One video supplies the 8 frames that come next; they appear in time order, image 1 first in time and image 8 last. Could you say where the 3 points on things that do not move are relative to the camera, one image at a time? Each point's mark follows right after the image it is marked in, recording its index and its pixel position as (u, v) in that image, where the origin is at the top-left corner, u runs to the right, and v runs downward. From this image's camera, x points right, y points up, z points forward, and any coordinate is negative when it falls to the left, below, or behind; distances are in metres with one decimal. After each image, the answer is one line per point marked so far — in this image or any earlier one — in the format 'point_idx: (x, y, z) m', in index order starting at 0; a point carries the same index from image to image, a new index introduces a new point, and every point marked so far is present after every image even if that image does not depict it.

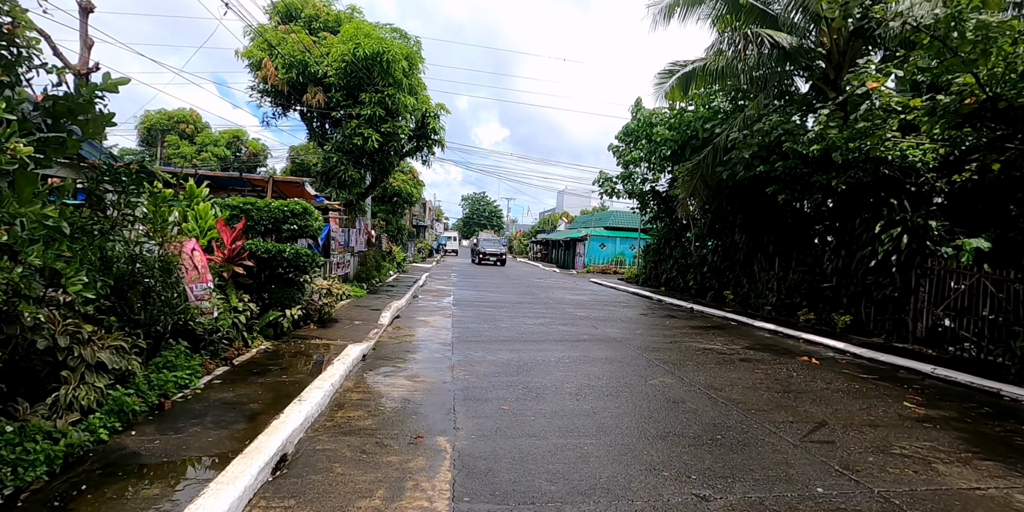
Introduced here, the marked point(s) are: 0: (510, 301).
0: (-0.1, -1.2, +14.3) m
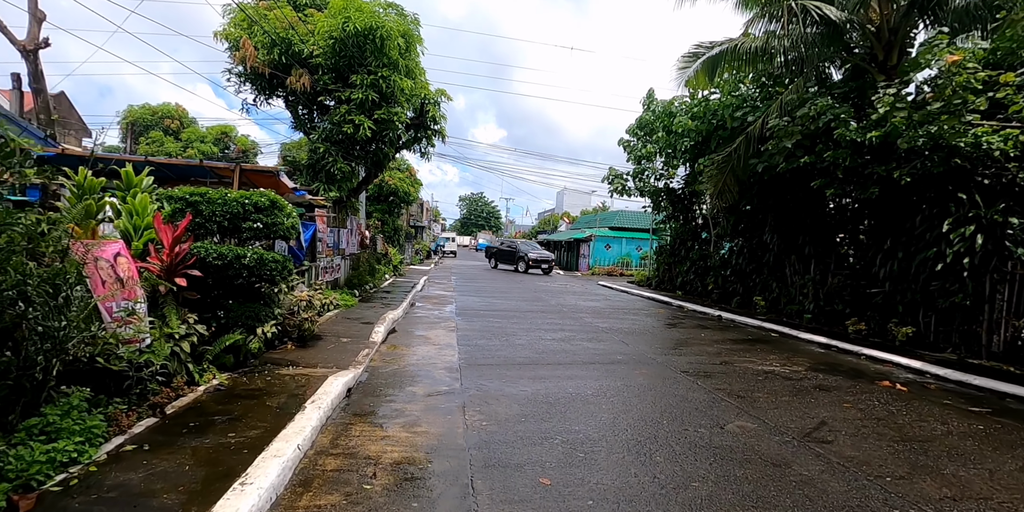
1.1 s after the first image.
0: (+0.2, -1.3, +12.7) m
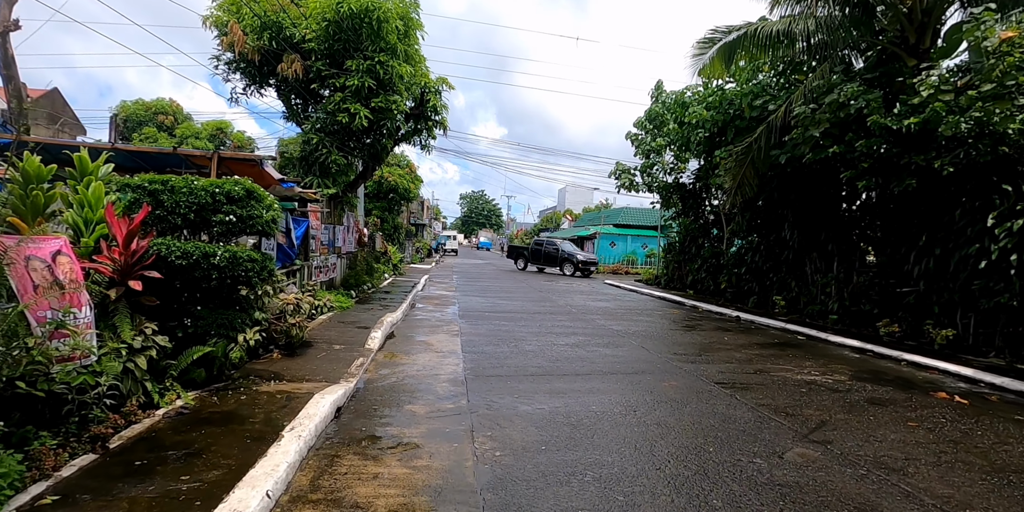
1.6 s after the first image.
0: (+0.3, -1.3, +12.0) m
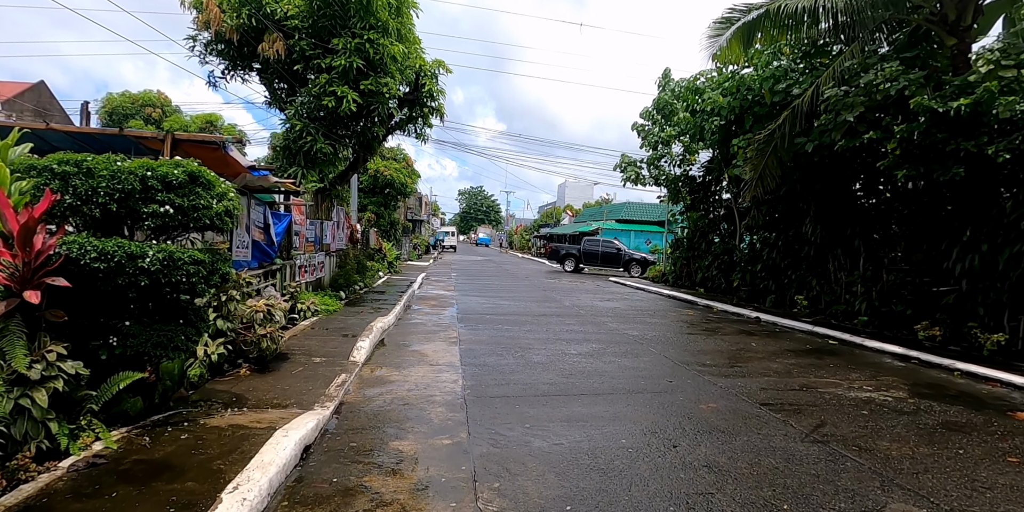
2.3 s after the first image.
0: (+0.4, -1.2, +11.0) m
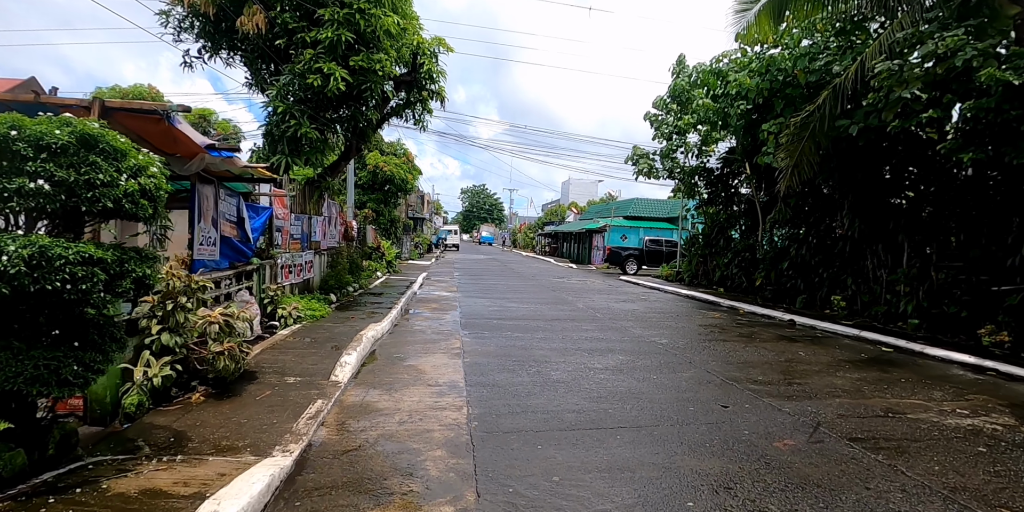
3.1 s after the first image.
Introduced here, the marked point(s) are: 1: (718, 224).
0: (+0.6, -1.2, +9.9) m
1: (+7.5, +1.2, +18.5) m
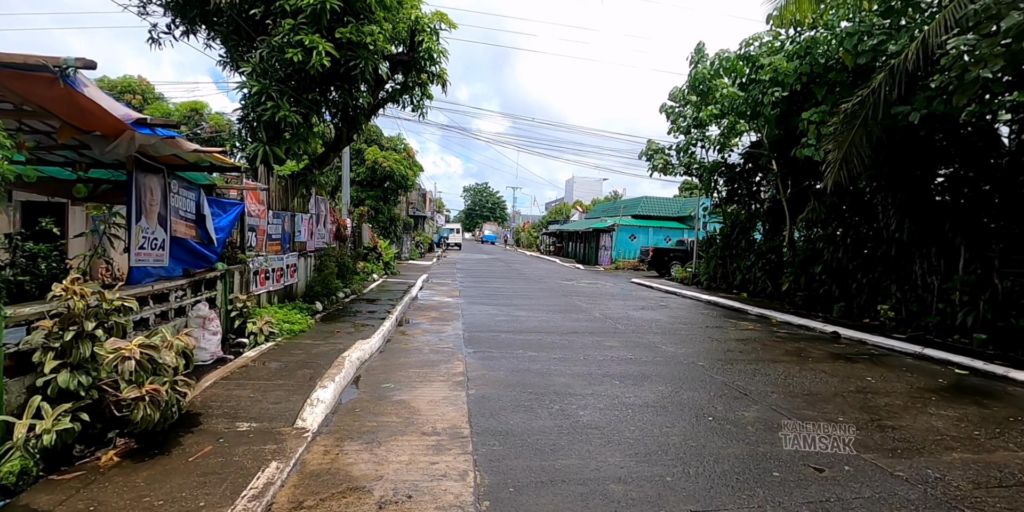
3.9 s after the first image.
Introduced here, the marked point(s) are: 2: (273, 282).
0: (+0.8, -1.2, +8.7) m
1: (+7.7, +1.1, +17.2) m
2: (-3.7, -0.4, +7.8) m
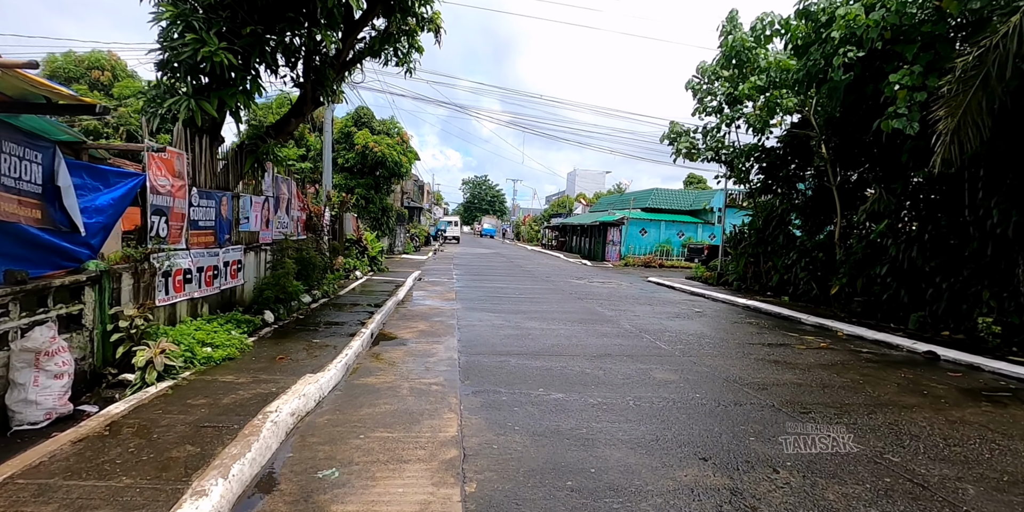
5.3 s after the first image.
0: (+0.9, -1.2, +6.6) m
1: (+7.9, +1.2, +15.1) m
2: (-3.5, -0.3, +5.7) m
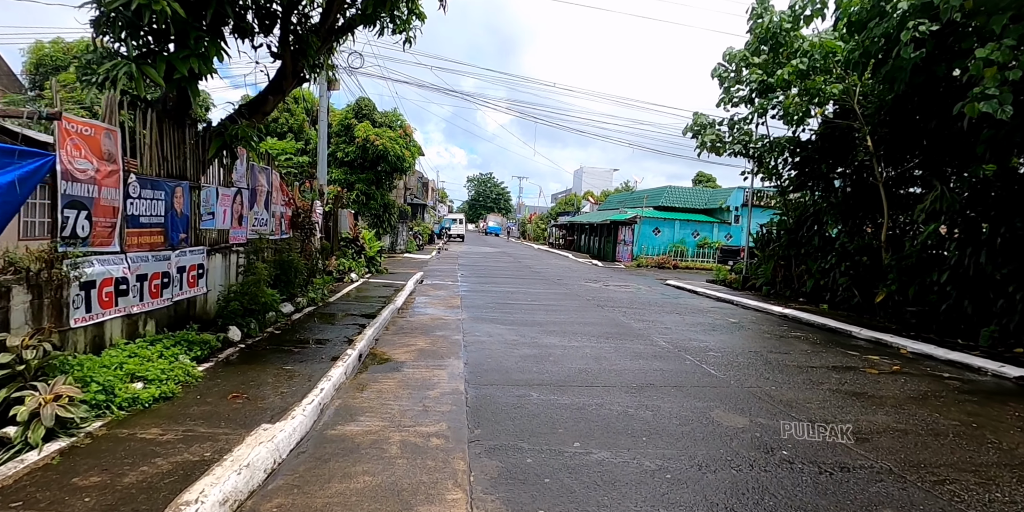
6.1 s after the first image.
0: (+1.1, -1.3, +5.4) m
1: (+8.2, +1.1, +13.9) m
2: (-3.3, -0.4, +4.5) m
